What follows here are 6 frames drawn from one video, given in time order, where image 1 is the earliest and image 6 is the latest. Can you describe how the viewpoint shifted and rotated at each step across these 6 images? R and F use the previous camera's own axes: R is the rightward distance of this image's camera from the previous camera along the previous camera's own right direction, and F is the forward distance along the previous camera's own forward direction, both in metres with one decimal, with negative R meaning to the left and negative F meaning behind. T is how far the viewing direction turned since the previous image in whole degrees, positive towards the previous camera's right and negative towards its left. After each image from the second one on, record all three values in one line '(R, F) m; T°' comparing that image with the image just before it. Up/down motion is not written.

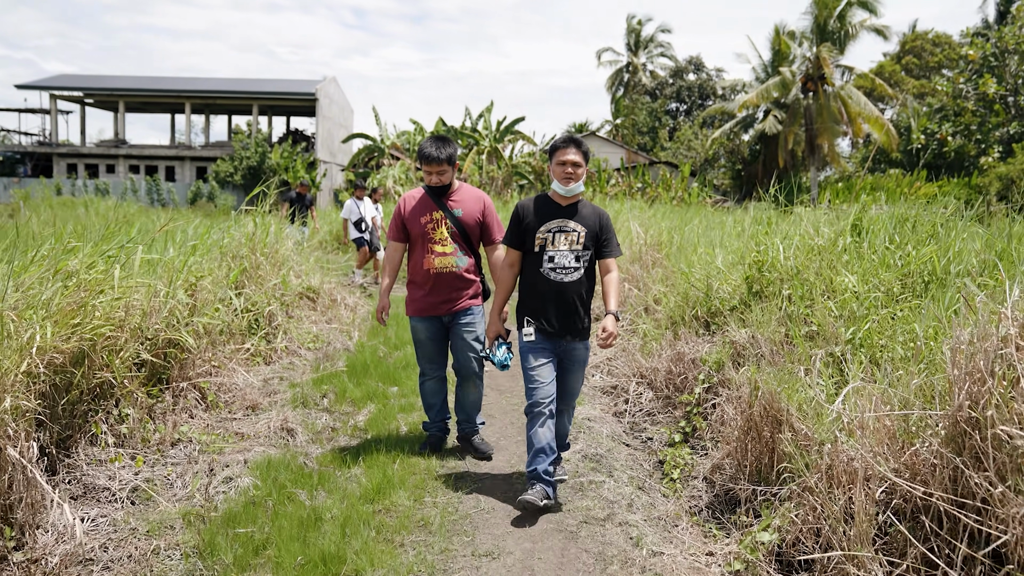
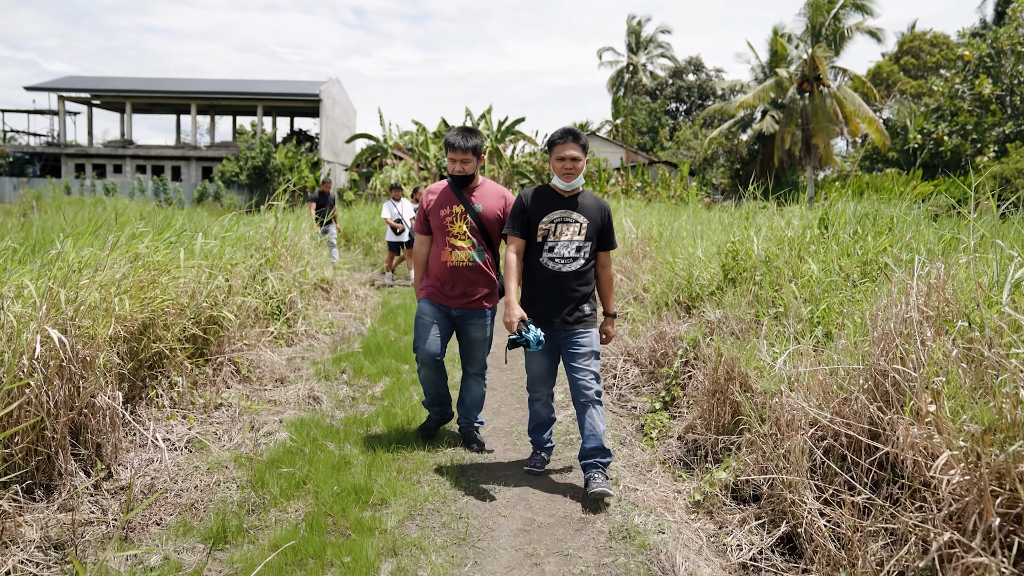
(0.0, -0.5) m; 0°
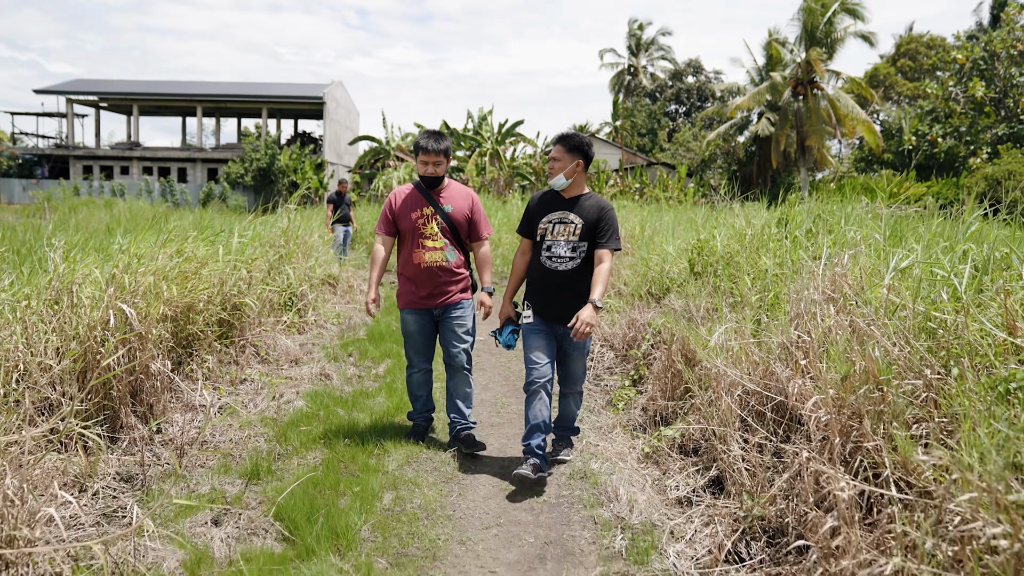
(+0.1, -0.6) m; 0°
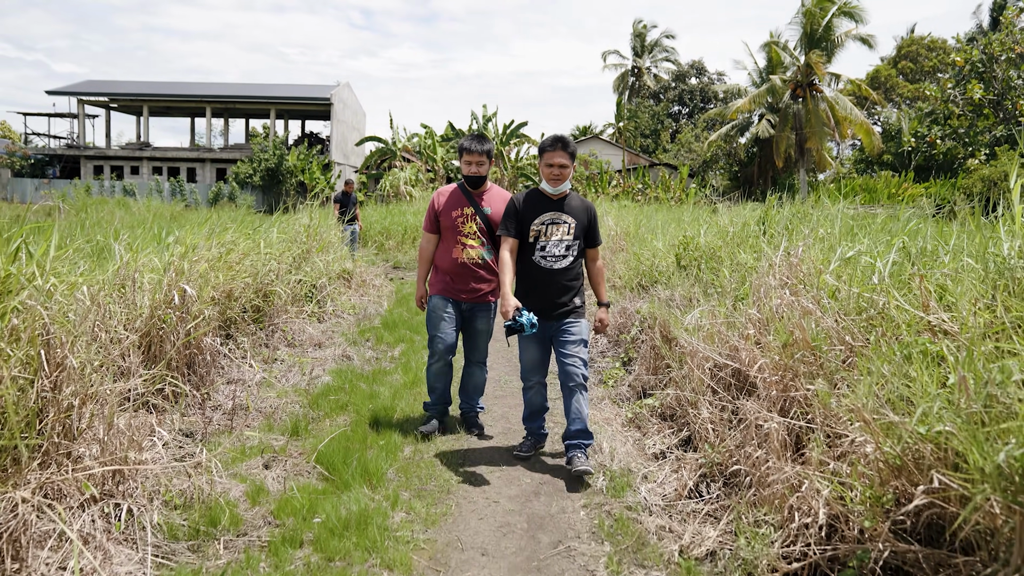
(0.0, -0.6) m; 0°
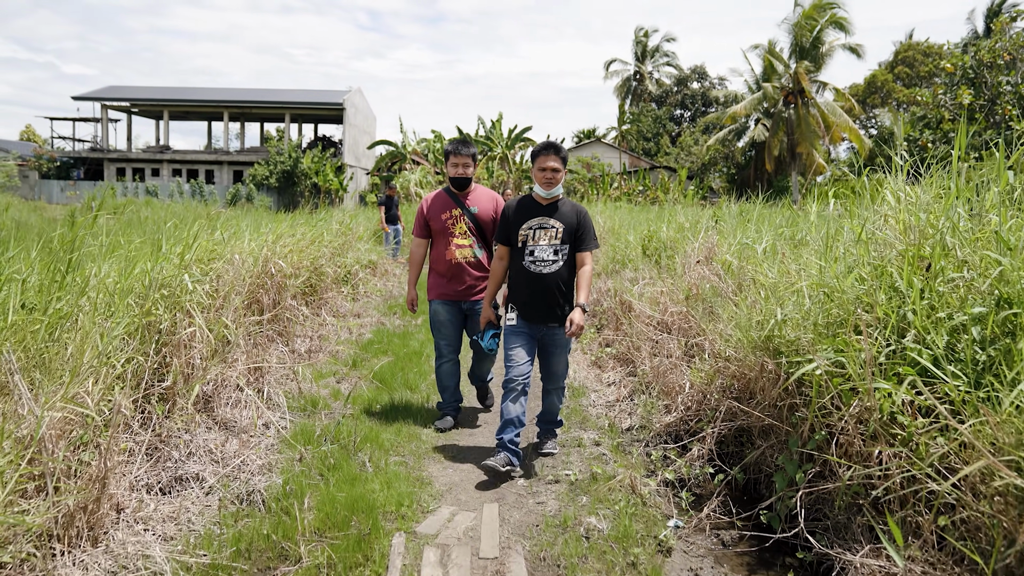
(+0.1, -1.6) m; 0°
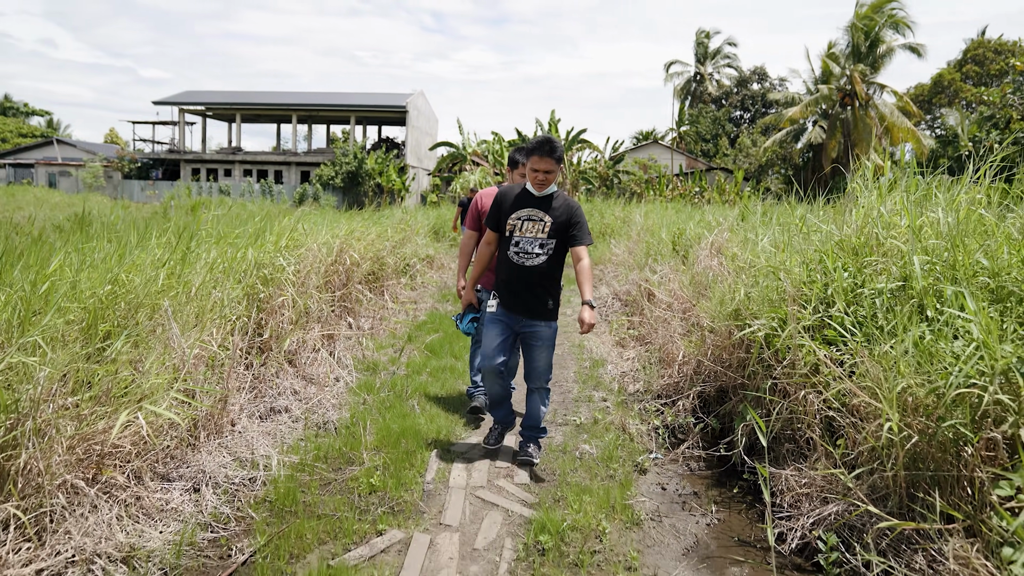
(+0.2, -0.9) m; -4°
